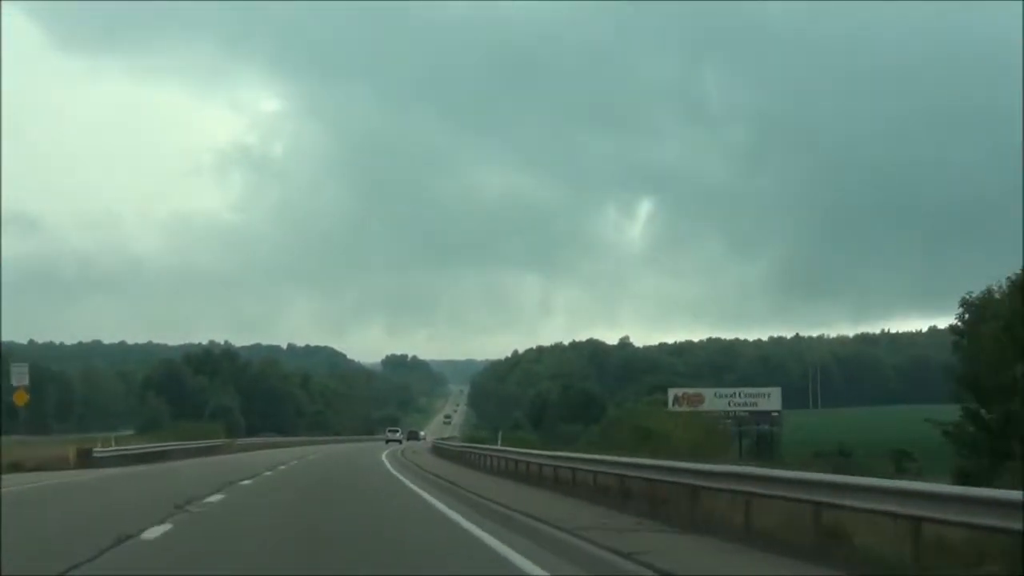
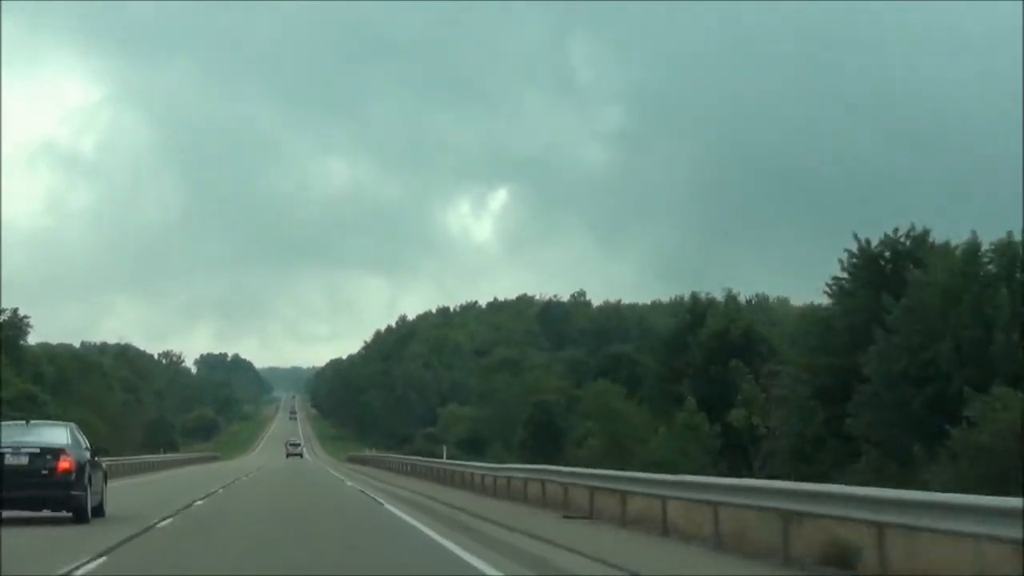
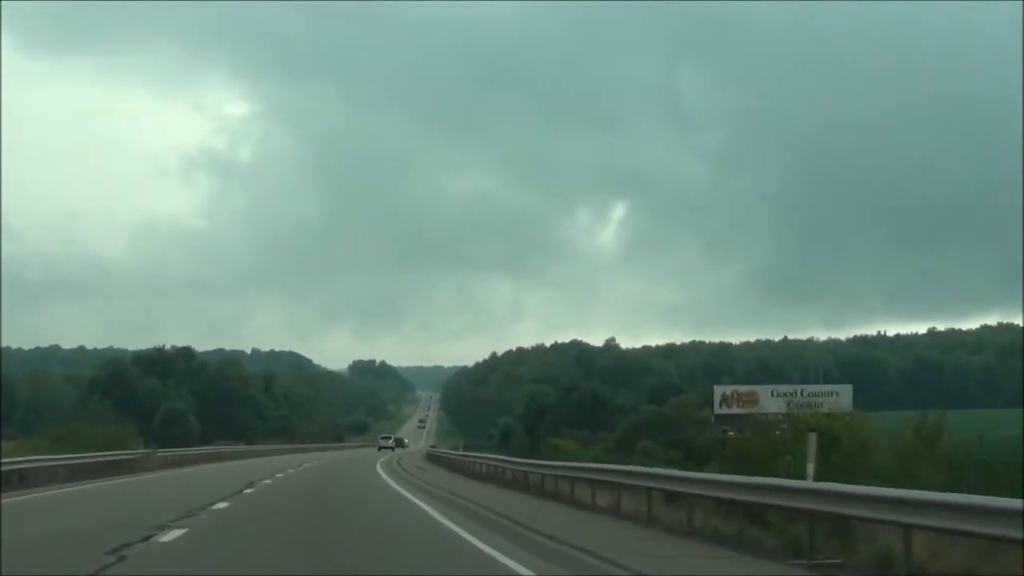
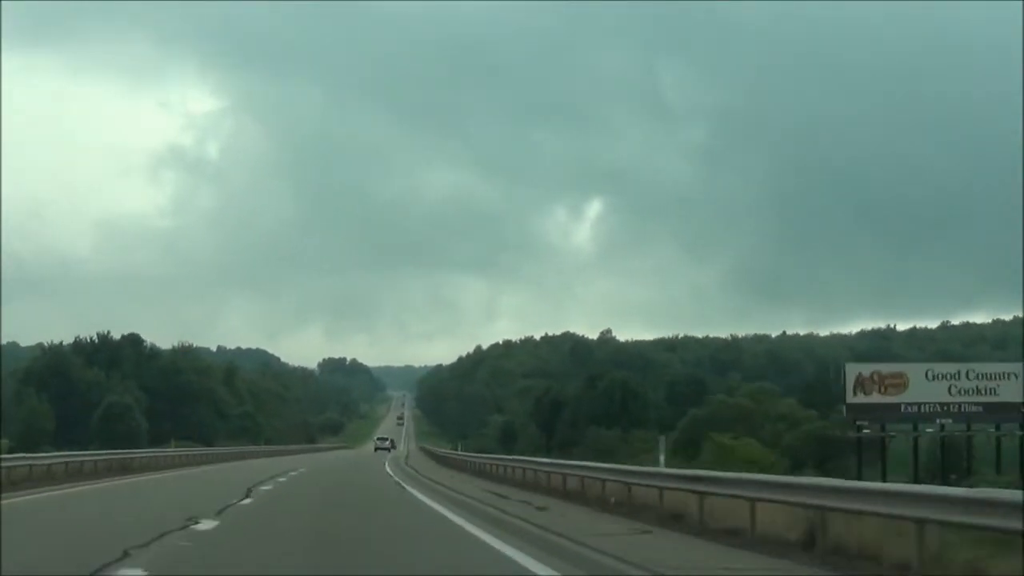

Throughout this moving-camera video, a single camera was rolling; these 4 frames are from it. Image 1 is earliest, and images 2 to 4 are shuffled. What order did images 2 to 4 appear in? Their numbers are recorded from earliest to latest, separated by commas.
3, 4, 2
